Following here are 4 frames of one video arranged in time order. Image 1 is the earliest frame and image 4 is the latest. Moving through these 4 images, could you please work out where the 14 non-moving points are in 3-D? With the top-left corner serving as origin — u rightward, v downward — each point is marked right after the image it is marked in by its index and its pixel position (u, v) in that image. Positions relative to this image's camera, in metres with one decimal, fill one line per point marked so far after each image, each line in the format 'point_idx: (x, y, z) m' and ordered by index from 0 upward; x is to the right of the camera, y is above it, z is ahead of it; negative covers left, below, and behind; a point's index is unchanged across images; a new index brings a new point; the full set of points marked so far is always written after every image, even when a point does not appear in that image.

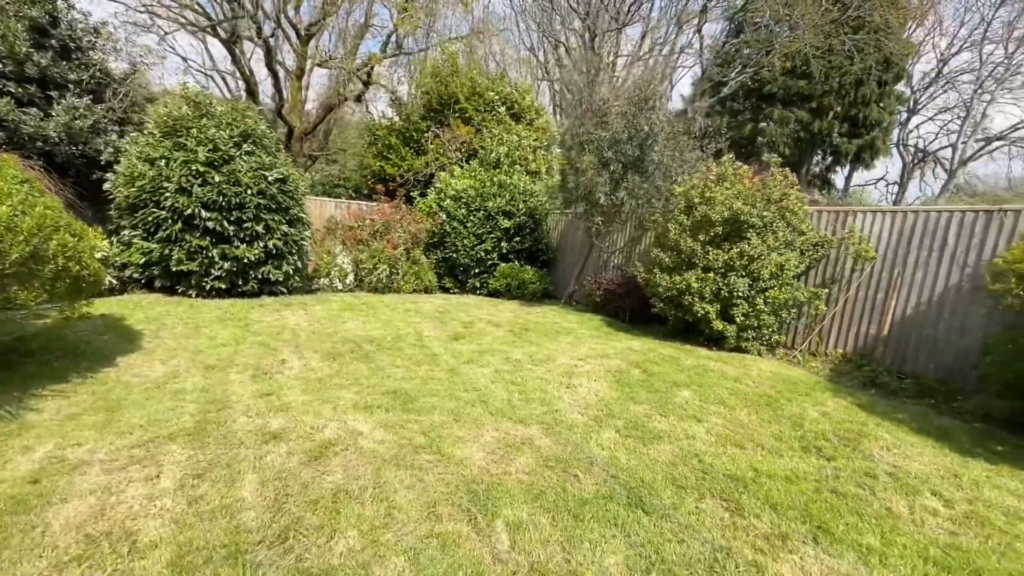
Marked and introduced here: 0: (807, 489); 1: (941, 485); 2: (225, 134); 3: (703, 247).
0: (+1.9, -1.3, +3.0) m
1: (+2.8, -1.3, +3.1) m
2: (-4.4, +2.4, +7.4) m
3: (+2.4, +0.5, +5.9) m
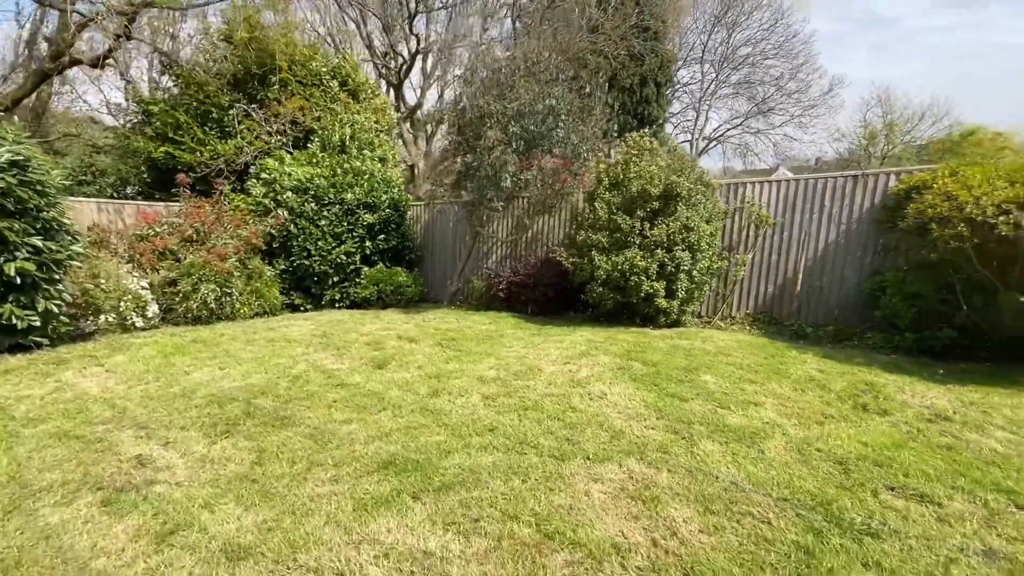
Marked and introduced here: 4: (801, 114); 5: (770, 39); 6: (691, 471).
0: (+2.5, -1.0, +2.9) m
1: (+3.3, -0.9, +3.4) m
2: (-5.5, +1.8, +4.2) m
3: (+1.5, +0.8, +5.7) m
4: (+11.8, +7.2, +19.8) m
5: (+10.3, +10.0, +19.3) m
6: (+1.0, -1.0, +2.6) m
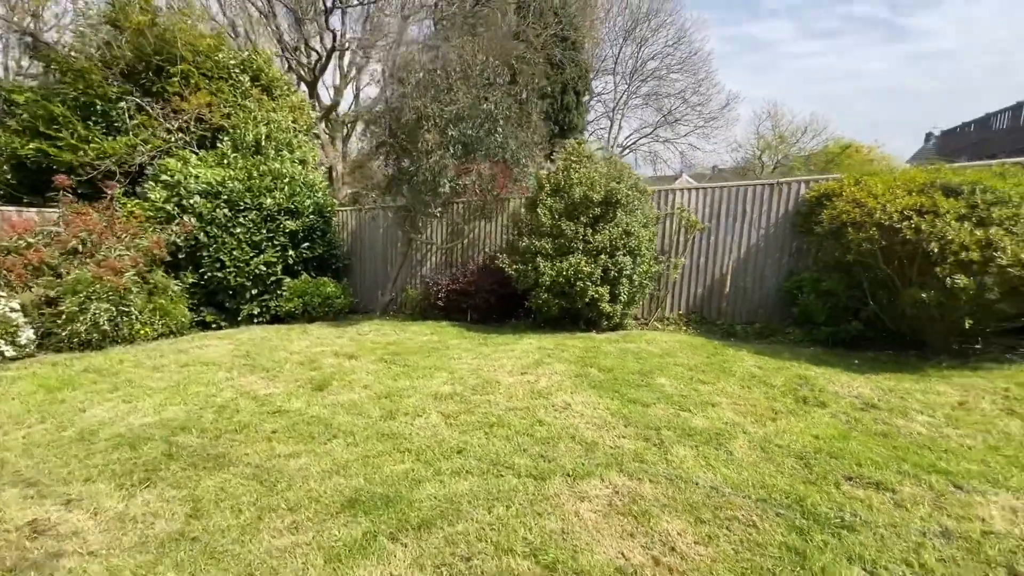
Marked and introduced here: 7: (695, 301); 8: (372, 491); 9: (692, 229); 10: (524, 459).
0: (+2.3, -1.0, +3.1) m
1: (+3.0, -0.9, +3.7) m
2: (-5.8, +1.6, +3.1) m
3: (+0.8, +0.7, +5.7) m
4: (+8.5, +7.3, +21.4) m
5: (+6.9, +10.1, +20.7) m
6: (+0.9, -1.0, +2.6) m
7: (+2.6, -0.2, +6.7) m
8: (-0.8, -1.1, +2.6) m
9: (+2.5, +0.8, +6.6) m
10: (+0.1, -1.0, +2.9) m
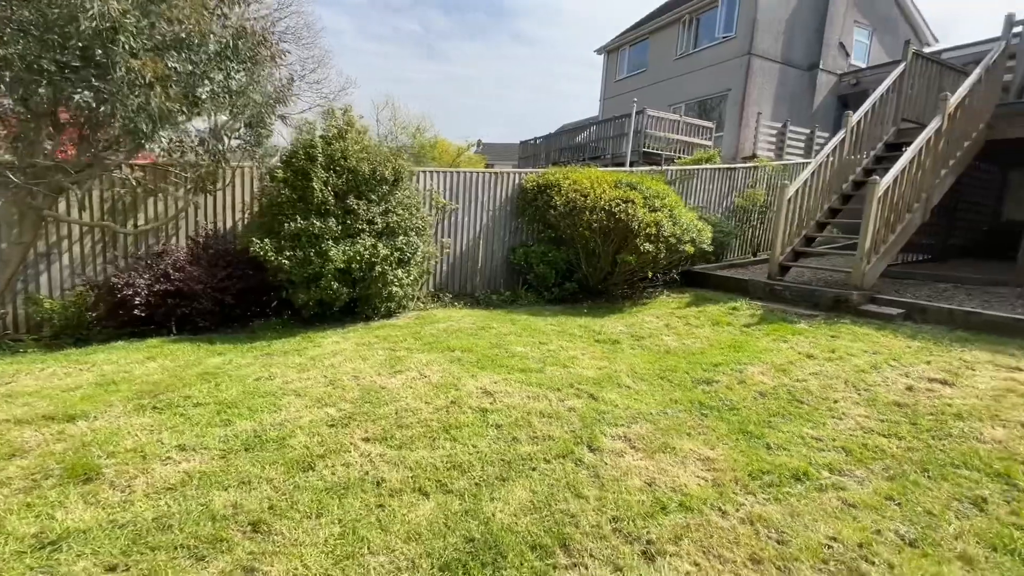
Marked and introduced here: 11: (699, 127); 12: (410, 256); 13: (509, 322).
0: (+1.4, -0.7, +4.5) m
1: (+1.5, -0.5, +5.5) m
2: (-4.4, +1.1, -1.5) m
3: (-1.6, +0.9, +5.2) m
4: (-8.1, +8.1, +21.1) m
5: (-8.8, +10.7, +19.3) m
6: (+0.8, -0.9, +3.2) m
7: (-1.0, +0.2, +7.2) m
8: (-0.3, -1.1, +2.0) m
9: (-1.1, +1.1, +7.0) m
10: (+0.1, -0.9, +2.8) m
11: (+5.2, +4.5, +13.4) m
12: (-1.2, +0.4, +5.5) m
13: (0.0, -0.4, +5.4) m
